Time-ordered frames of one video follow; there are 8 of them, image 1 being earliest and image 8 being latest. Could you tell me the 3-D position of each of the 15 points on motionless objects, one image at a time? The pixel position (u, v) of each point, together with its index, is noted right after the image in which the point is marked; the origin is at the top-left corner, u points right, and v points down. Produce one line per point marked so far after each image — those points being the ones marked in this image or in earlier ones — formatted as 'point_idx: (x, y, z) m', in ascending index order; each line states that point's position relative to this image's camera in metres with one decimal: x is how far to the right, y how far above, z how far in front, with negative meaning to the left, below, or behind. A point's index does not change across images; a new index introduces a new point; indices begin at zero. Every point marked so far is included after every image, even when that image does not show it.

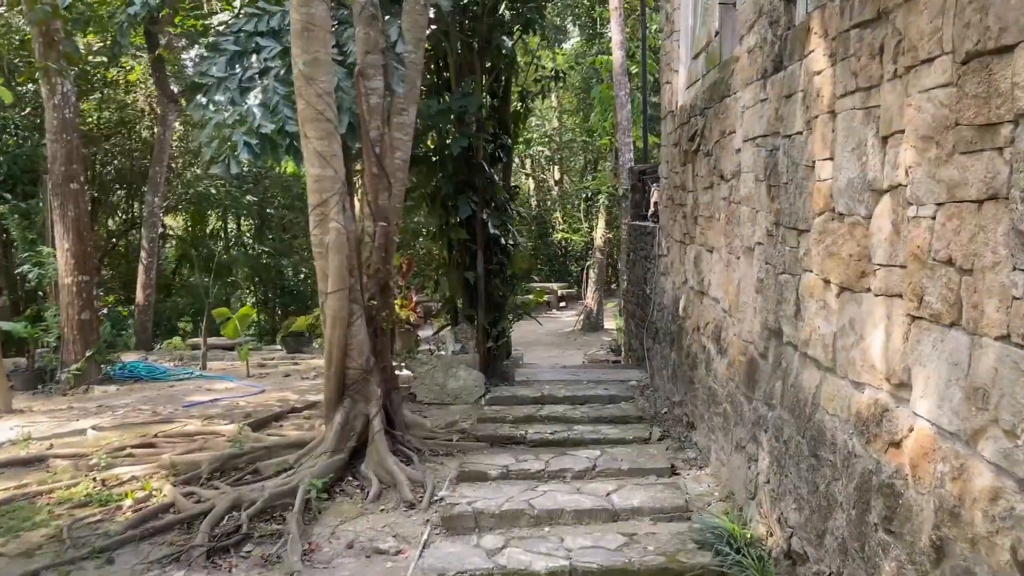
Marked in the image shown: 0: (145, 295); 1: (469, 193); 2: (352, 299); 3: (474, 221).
0: (-4.9, -0.1, +10.9) m
1: (-0.3, +0.7, +5.6) m
2: (-0.8, -0.1, +3.8) m
3: (-0.3, +0.5, +5.7) m
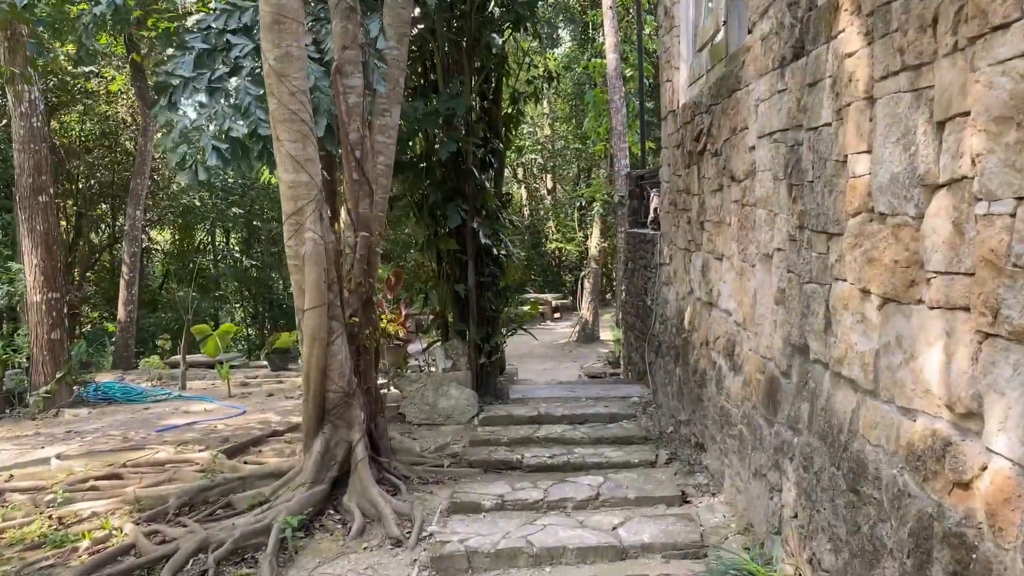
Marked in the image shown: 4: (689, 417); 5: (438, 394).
0: (-5.0, -0.3, +10.6) m
1: (-0.3, +0.6, +5.3) m
2: (-0.8, -0.1, +3.5) m
3: (-0.3, +0.4, +5.4) m
4: (+0.9, -0.7, +4.3) m
5: (-0.5, -0.7, +5.2) m
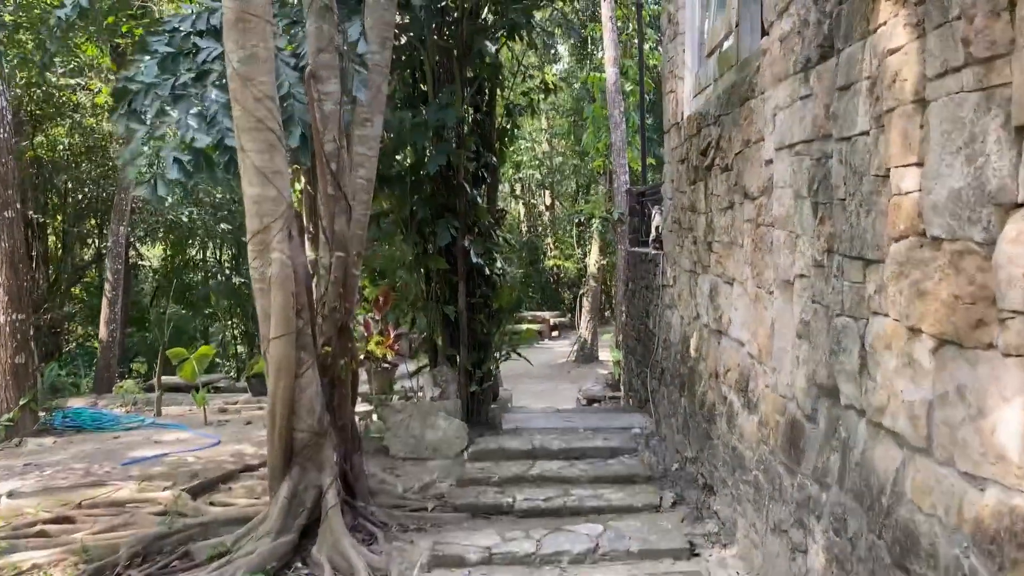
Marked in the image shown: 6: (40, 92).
0: (-5.1, -0.5, +10.2) m
1: (-0.4, +0.4, +5.0) m
2: (-0.8, -0.2, +3.1) m
3: (-0.4, +0.2, +5.1) m
4: (+0.9, -0.8, +3.9) m
5: (-0.5, -0.8, +4.8) m
6: (-5.4, +2.2, +9.2) m
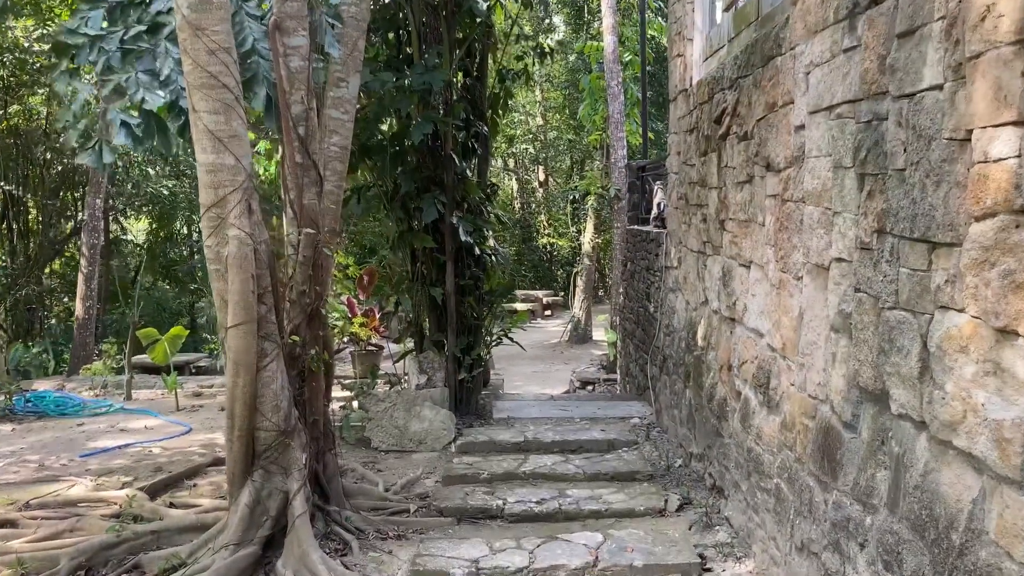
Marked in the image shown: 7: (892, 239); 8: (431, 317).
0: (-5.2, -0.2, +9.8) m
1: (-0.4, +0.6, +4.6) m
2: (-0.9, -0.2, +2.8) m
3: (-0.4, +0.4, +4.7) m
4: (+0.9, -0.7, +3.6) m
5: (-0.6, -0.7, +4.5) m
6: (-5.5, +2.5, +8.8) m
7: (+0.9, +0.1, +1.9) m
8: (-0.5, -0.2, +4.8) m
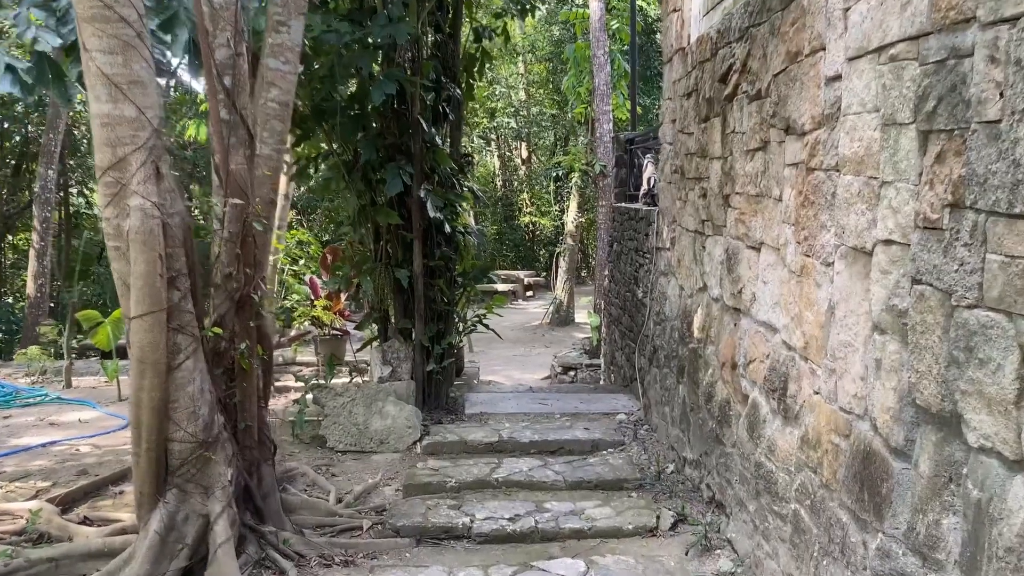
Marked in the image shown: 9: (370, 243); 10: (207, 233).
0: (-5.4, 0.0, +9.2) m
1: (-0.6, +0.6, +4.1) m
2: (-0.9, -0.1, +2.3) m
3: (-0.5, +0.5, +4.2) m
4: (+0.7, -0.7, +3.2) m
5: (-0.7, -0.6, +4.0) m
6: (-5.6, +2.7, +8.1) m
7: (+0.8, +0.1, +1.4) m
8: (-0.6, -0.1, +4.3) m
9: (-0.7, +0.2, +4.3) m
10: (-1.0, +0.2, +2.5) m
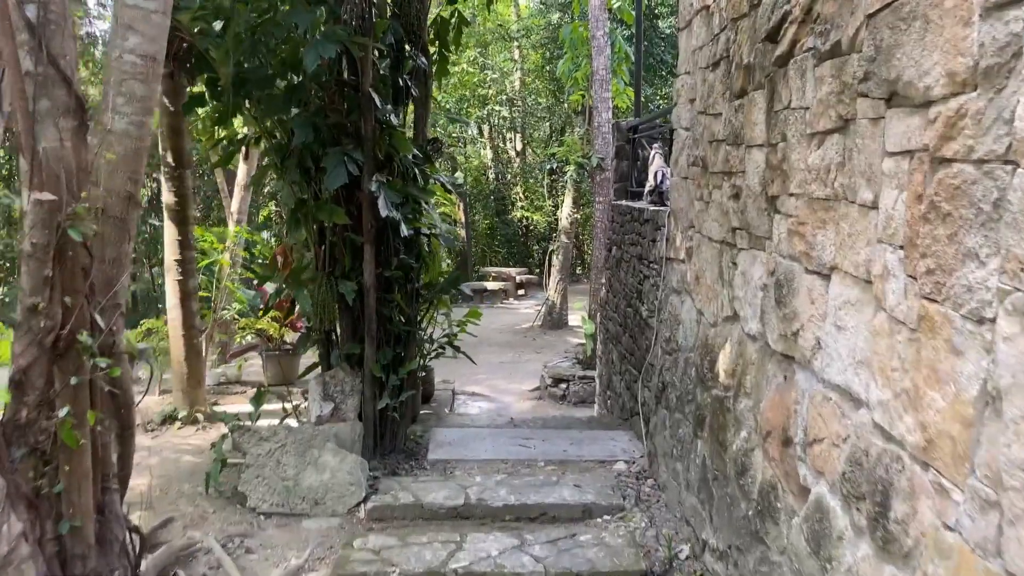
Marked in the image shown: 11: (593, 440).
0: (-5.5, +0.1, +8.3) m
1: (-0.7, +0.6, +3.2) m
2: (-1.0, -0.2, +1.4) m
3: (-0.6, +0.4, +3.3) m
4: (+0.6, -0.8, +2.3) m
5: (-0.8, -0.7, +3.2) m
6: (-5.7, +2.8, +7.2) m
7: (+0.7, 0.0, +0.6) m
8: (-0.7, -0.1, +3.5) m
9: (-0.9, +0.2, +3.4) m
10: (-1.0, +0.1, +1.7) m
11: (+0.4, -0.7, +3.9) m
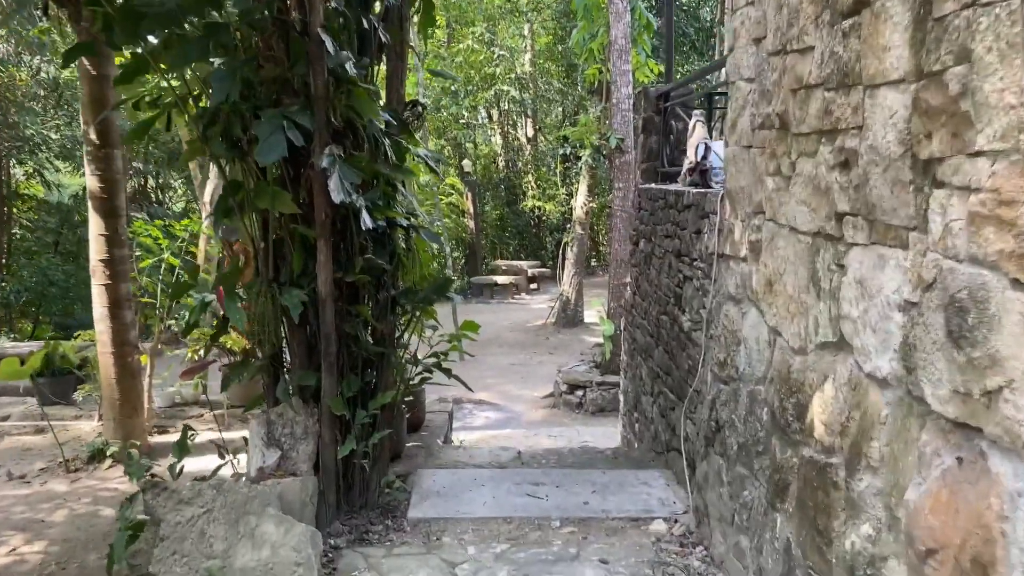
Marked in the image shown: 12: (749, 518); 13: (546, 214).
0: (-5.4, +0.1, +7.6) m
1: (-0.7, +0.5, +2.4) m
2: (-1.1, -0.2, +0.6) m
3: (-0.6, +0.4, +2.5) m
4: (+0.6, -0.8, +1.5) m
5: (-0.8, -0.7, +2.3) m
6: (-5.7, +2.8, +6.4) m
7: (+0.7, 0.0, -0.3) m
8: (-0.7, -0.2, +2.7) m
9: (-0.8, +0.1, +2.6) m
10: (-1.1, 0.0, +0.9) m
11: (+0.4, -0.8, +3.0) m
12: (+0.6, -0.6, +2.2) m
13: (+0.6, +1.2, +13.7) m
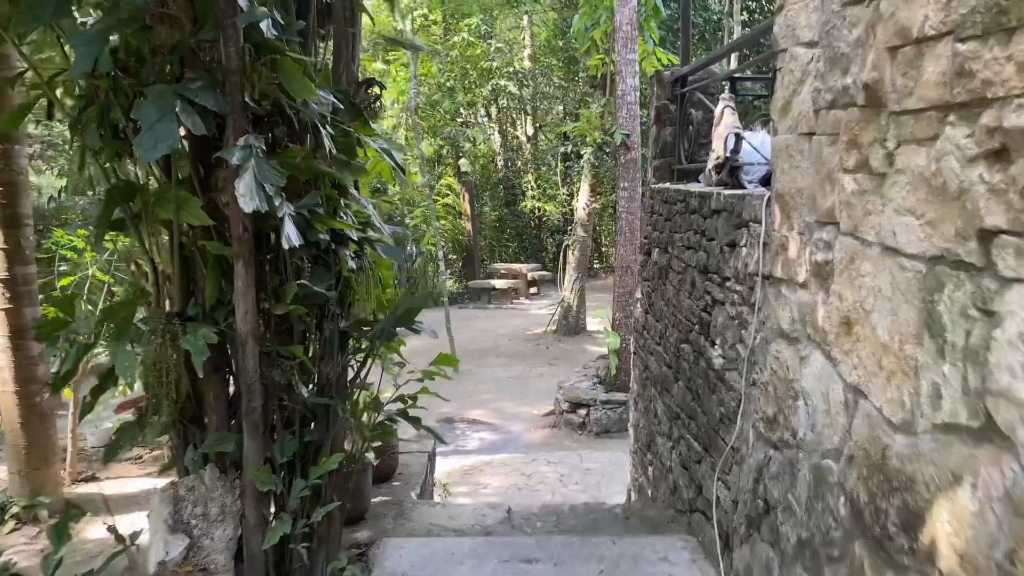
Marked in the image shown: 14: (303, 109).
0: (-5.5, 0.0, +7.0) m
1: (-0.7, +0.5, +1.8) m
2: (-1.1, -0.3, 0.0) m
3: (-0.7, +0.3, +1.9) m
4: (+0.6, -0.9, +0.9) m
5: (-0.8, -0.8, +1.7) m
6: (-5.7, +2.7, +5.8) m
7: (+0.6, -0.1, -0.9) m
8: (-0.8, -0.3, +2.1) m
9: (-0.9, +0.1, +2.0) m
10: (-1.1, 0.0, +0.3) m
11: (+0.4, -0.8, +2.4) m
12: (+0.6, -0.7, +1.6) m
13: (+0.6, +1.2, +13.1) m
14: (-0.5, +0.4, +2.0) m
